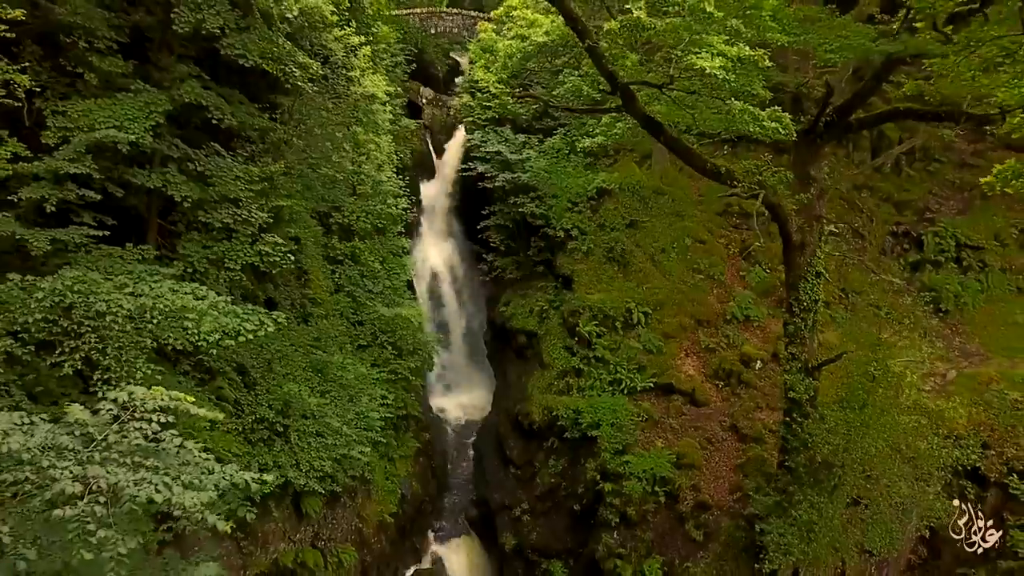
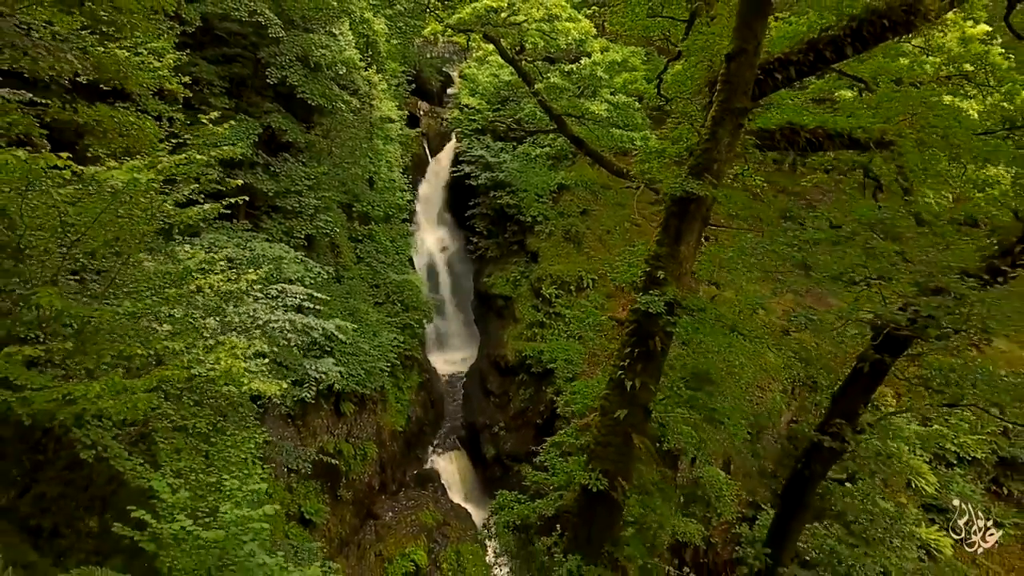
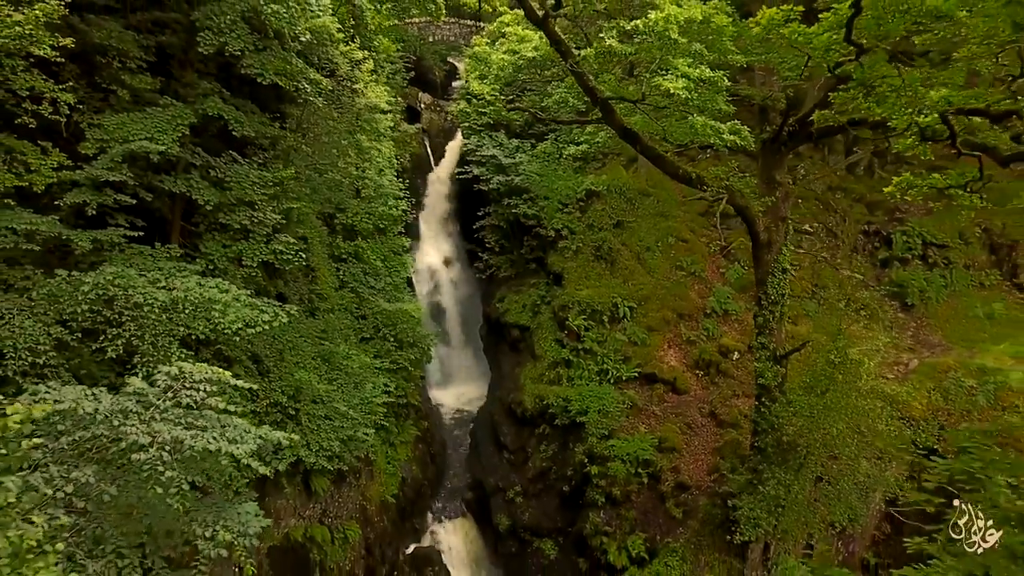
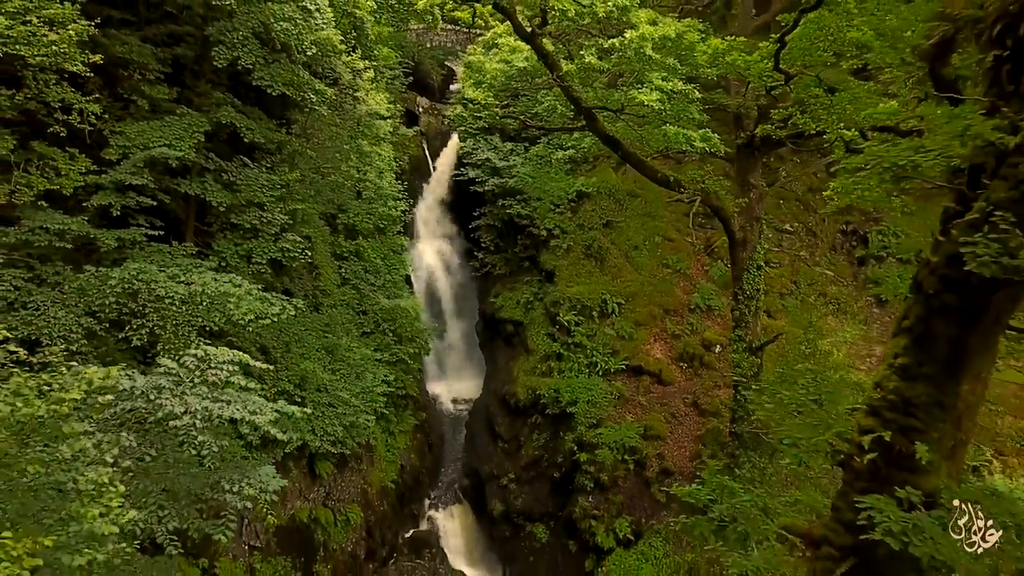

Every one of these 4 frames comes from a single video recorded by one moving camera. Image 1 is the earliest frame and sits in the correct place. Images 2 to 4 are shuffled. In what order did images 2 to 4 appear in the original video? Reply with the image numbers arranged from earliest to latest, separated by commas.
3, 4, 2
